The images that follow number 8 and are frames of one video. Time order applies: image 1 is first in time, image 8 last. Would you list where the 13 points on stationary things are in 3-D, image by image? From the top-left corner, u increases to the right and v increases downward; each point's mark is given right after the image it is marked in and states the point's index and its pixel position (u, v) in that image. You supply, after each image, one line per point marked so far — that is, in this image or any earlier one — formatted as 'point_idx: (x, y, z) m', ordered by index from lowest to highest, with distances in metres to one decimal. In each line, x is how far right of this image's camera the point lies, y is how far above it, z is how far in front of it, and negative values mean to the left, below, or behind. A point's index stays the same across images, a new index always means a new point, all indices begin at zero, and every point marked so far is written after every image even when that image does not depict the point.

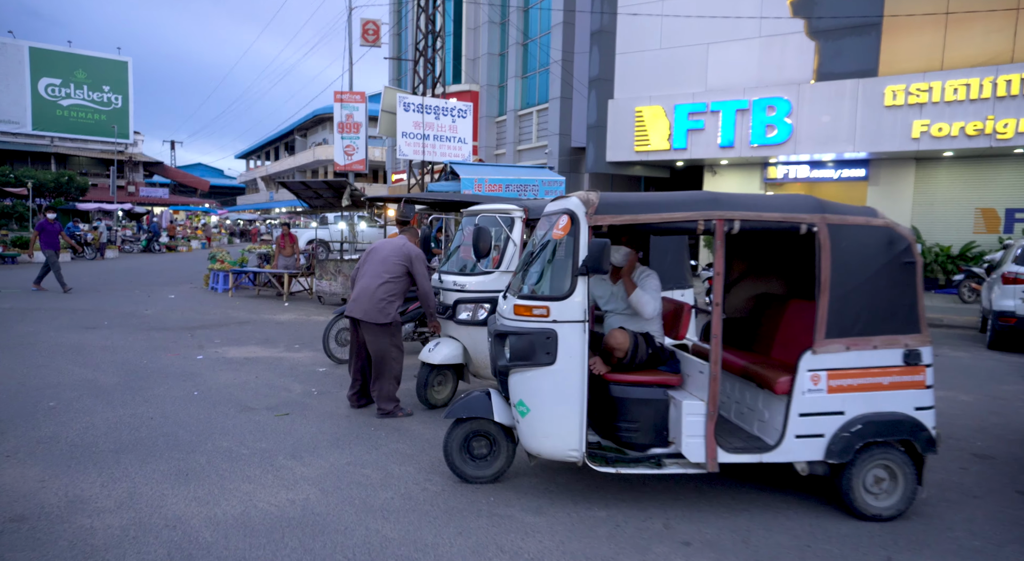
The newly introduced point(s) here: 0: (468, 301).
0: (-0.4, -0.2, +5.2) m
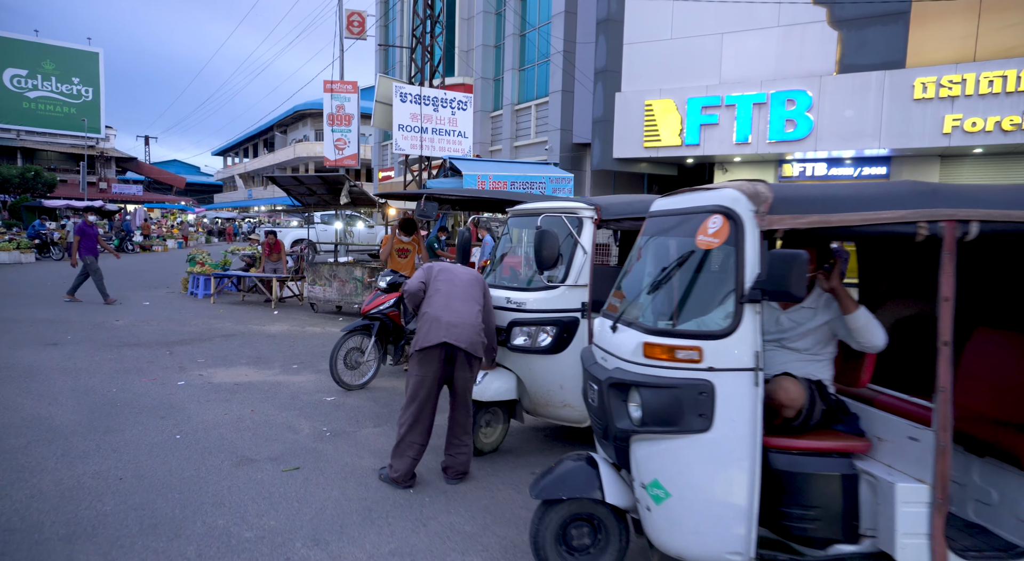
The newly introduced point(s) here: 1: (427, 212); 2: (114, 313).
0: (+0.1, -0.3, +4.1) m
1: (-0.9, +0.7, +6.2) m
2: (-7.1, -0.6, +10.6) m
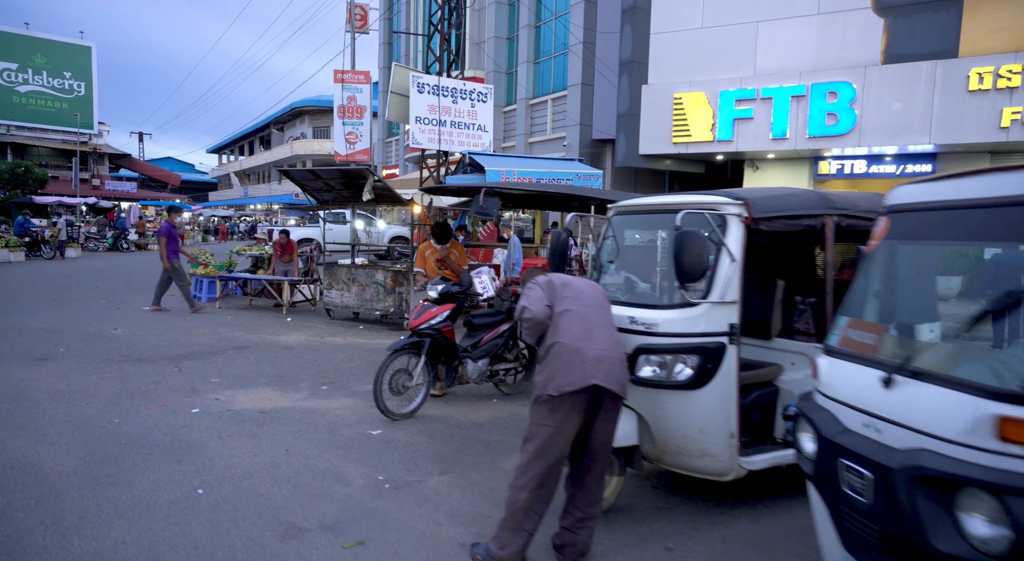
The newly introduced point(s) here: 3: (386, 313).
0: (+0.8, -0.4, +3.2) m
1: (-0.2, +0.6, +5.2) m
2: (-6.5, -0.7, +9.6) m
3: (-2.2, -0.6, +10.2) m
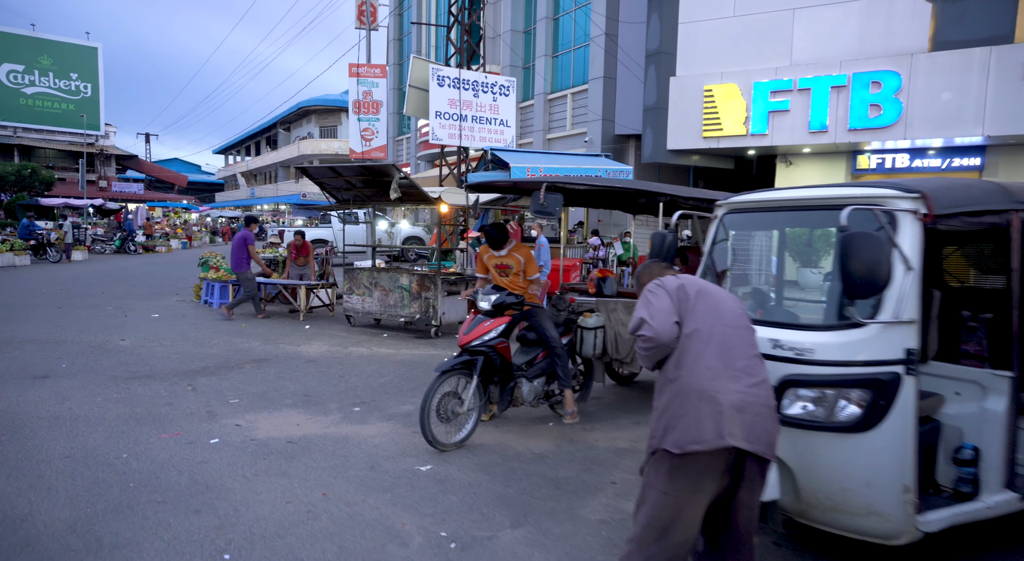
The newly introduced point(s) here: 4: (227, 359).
0: (+1.3, -0.4, +2.5) m
1: (+0.3, +0.6, +4.5) m
2: (-5.9, -0.7, +9.0) m
3: (-1.6, -0.6, +9.5) m
4: (-3.5, -1.0, +7.3) m
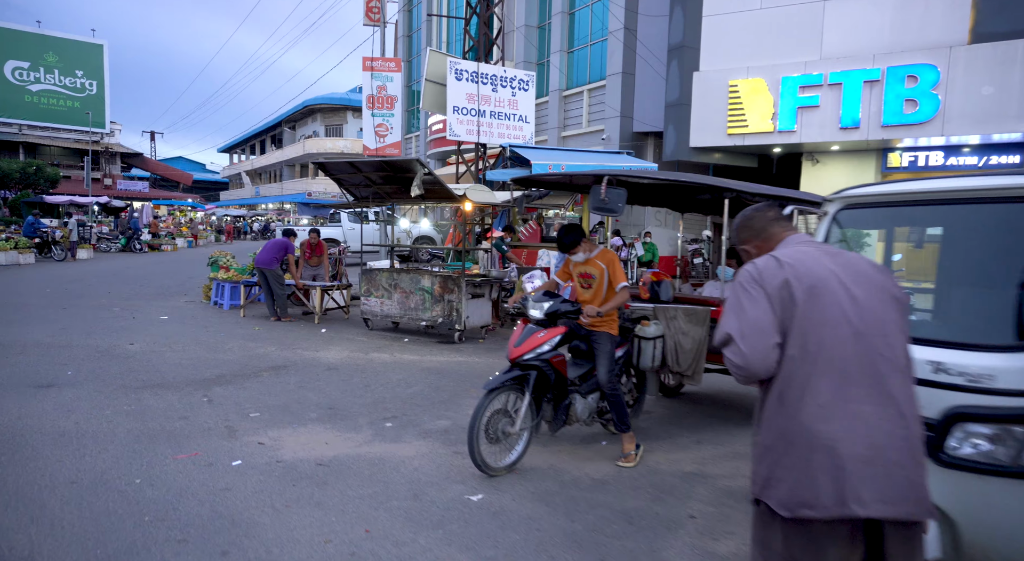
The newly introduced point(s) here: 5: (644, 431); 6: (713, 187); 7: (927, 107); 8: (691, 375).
0: (+1.7, -0.5, +2.0) m
1: (+0.7, +0.5, +4.1) m
2: (-5.5, -0.8, +8.5) m
3: (-1.2, -0.7, +9.1) m
4: (-3.1, -1.0, +6.8) m
5: (+1.1, -1.3, +4.9) m
6: (+1.6, +0.7, +4.6) m
7: (+8.8, +3.7, +12.6) m
8: (+1.4, -0.8, +4.7) m
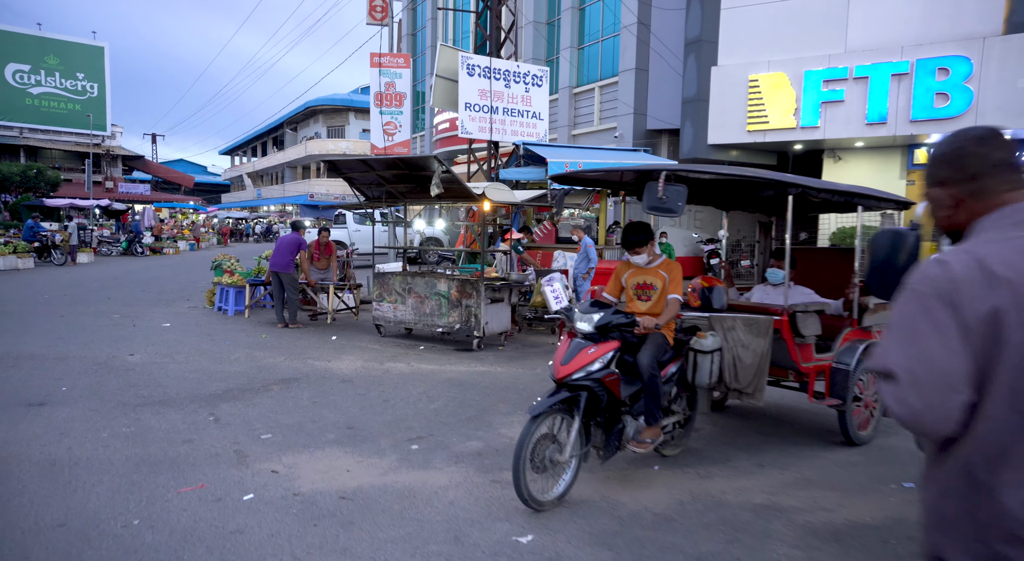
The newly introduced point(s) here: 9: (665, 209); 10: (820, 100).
0: (+1.9, -0.5, +1.5) m
1: (+1.0, +0.5, +3.6) m
2: (-5.2, -0.8, +8.1) m
3: (-0.9, -0.7, +8.6) m
4: (-2.8, -1.1, +6.3) m
5: (+1.4, -1.3, +4.4) m
6: (+1.8, +0.7, +4.1) m
7: (+9.1, +3.7, +12.1) m
8: (+1.7, -0.8, +4.2) m
9: (+0.9, +0.4, +3.6) m
10: (+7.0, +4.1, +13.4) m
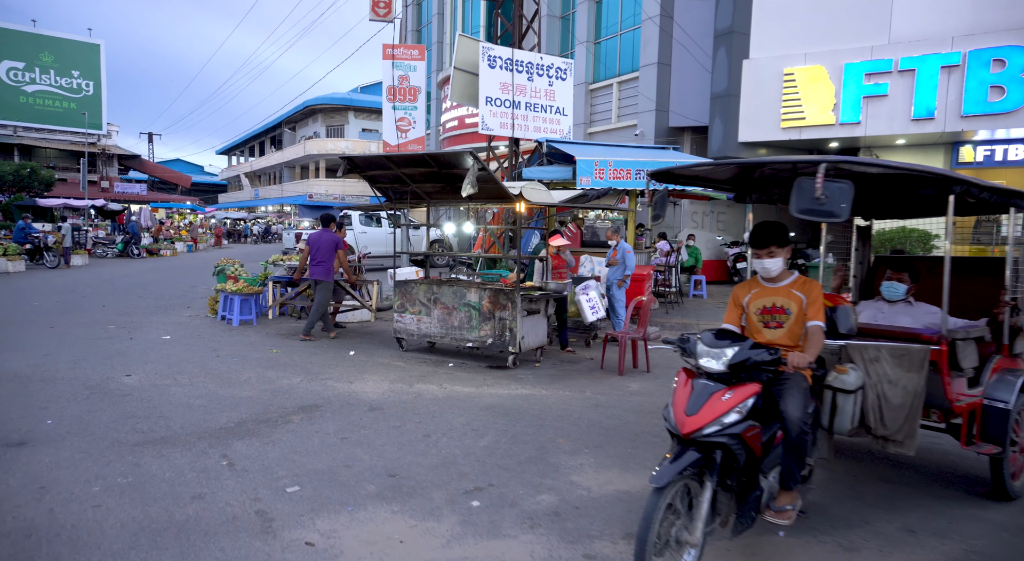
0: (+2.5, -0.6, +0.7) m
1: (+1.5, +0.4, +2.7) m
2: (-4.7, -1.0, +7.2) m
3: (-0.4, -0.8, +7.8) m
4: (-2.3, -1.2, +5.5) m
5: (+1.9, -1.4, +3.6) m
6: (+2.4, +0.6, +3.3) m
7: (+9.6, +3.5, +11.3) m
8: (+2.2, -0.9, +3.4) m
9: (+1.5, +0.3, +2.8) m
10: (+7.5, +4.0, +12.7) m
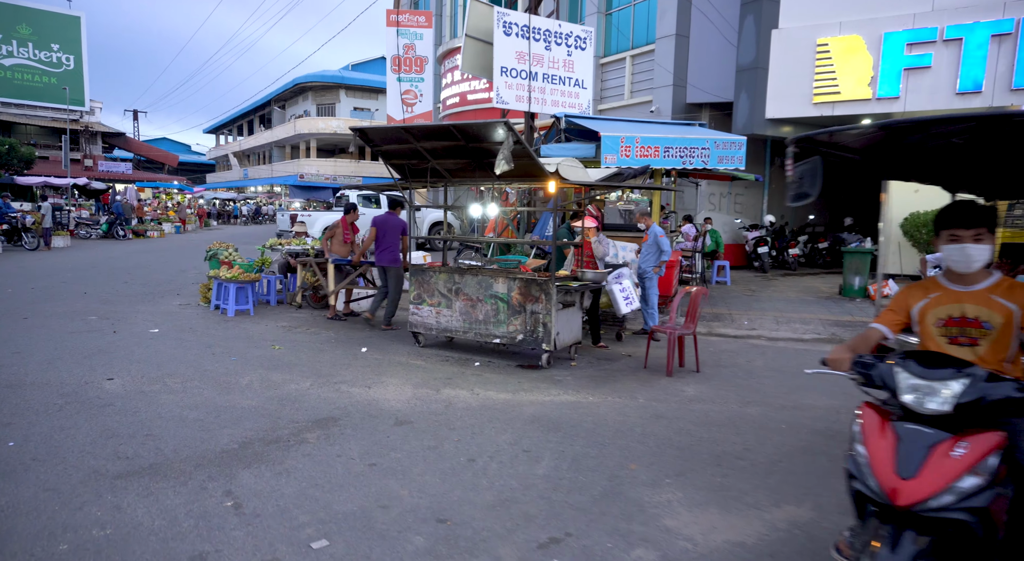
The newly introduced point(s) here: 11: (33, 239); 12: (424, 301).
0: (+3.0, -0.7, -0.1) m
1: (+1.9, +0.3, +1.9) m
2: (-4.3, -0.8, +6.3) m
3: (0.0, -0.7, +6.9) m
4: (-1.9, -1.1, +4.7) m
5: (+2.4, -1.4, +2.8) m
6: (+2.8, +0.5, +2.4) m
7: (+10.0, +3.8, +10.5) m
8: (+2.7, -0.9, +2.6) m
9: (+1.9, +0.3, +1.9) m
10: (+7.8, +4.3, +11.8) m
11: (-15.7, +1.4, +19.4) m
12: (-1.1, -0.3, +7.4) m
